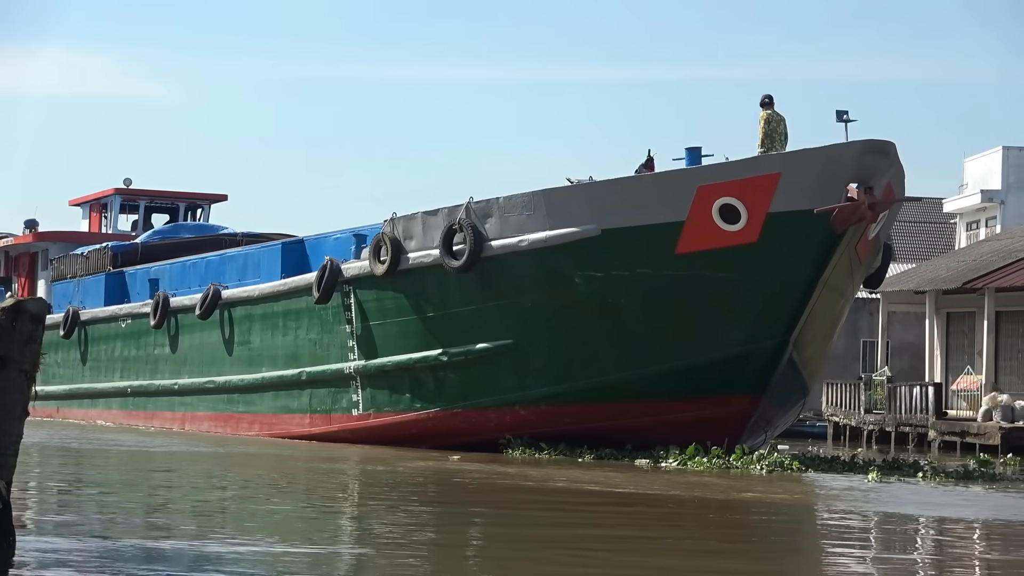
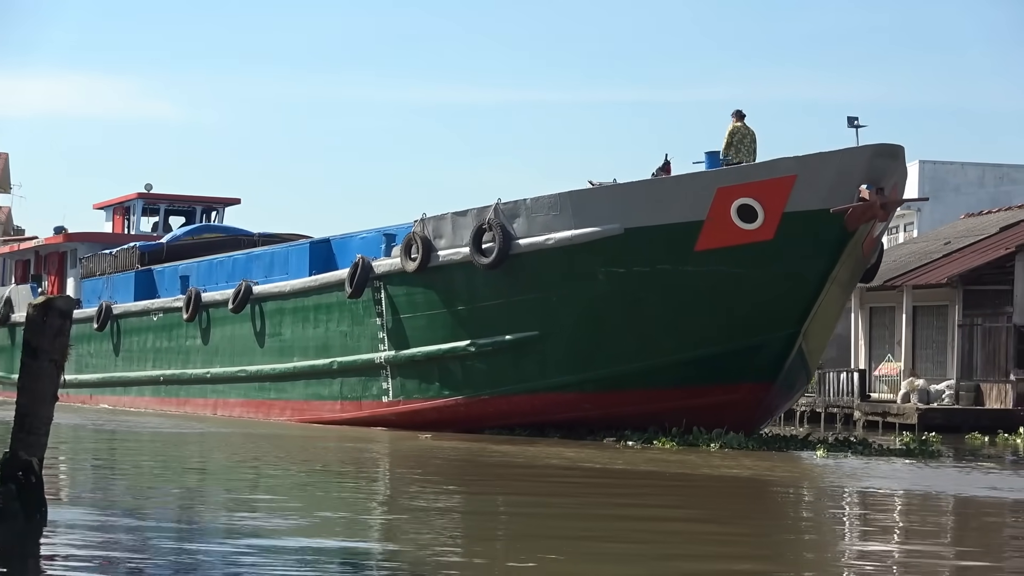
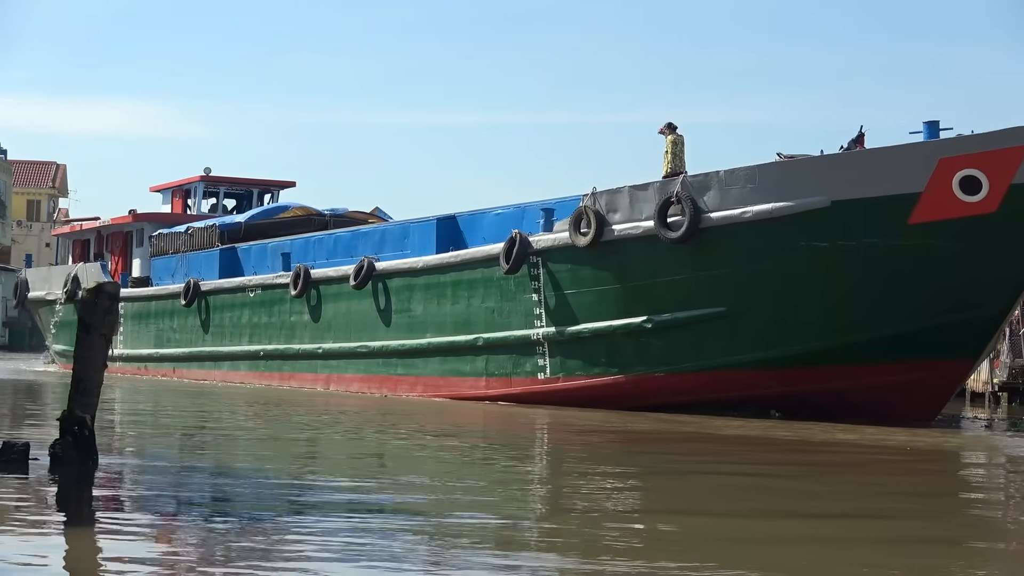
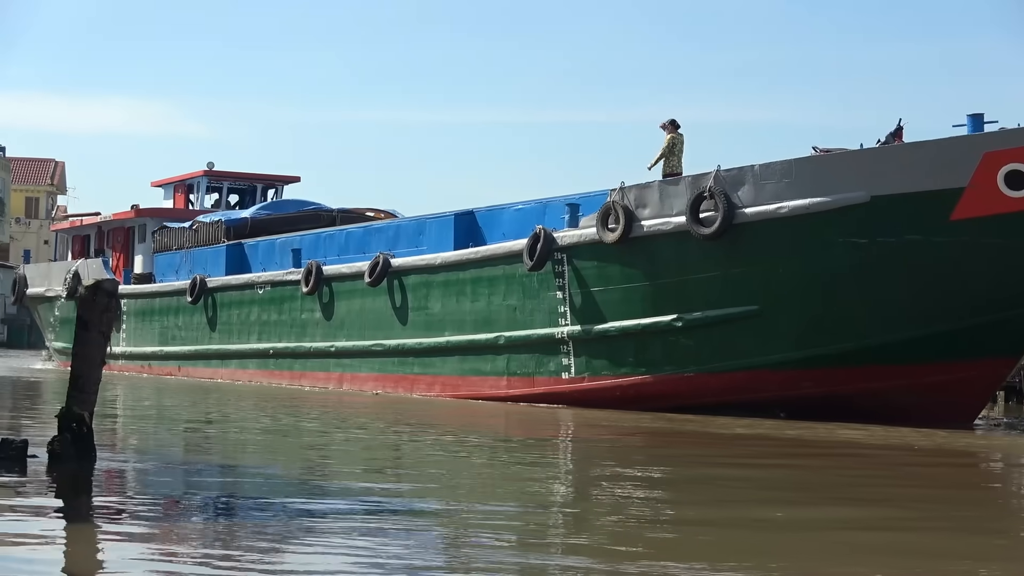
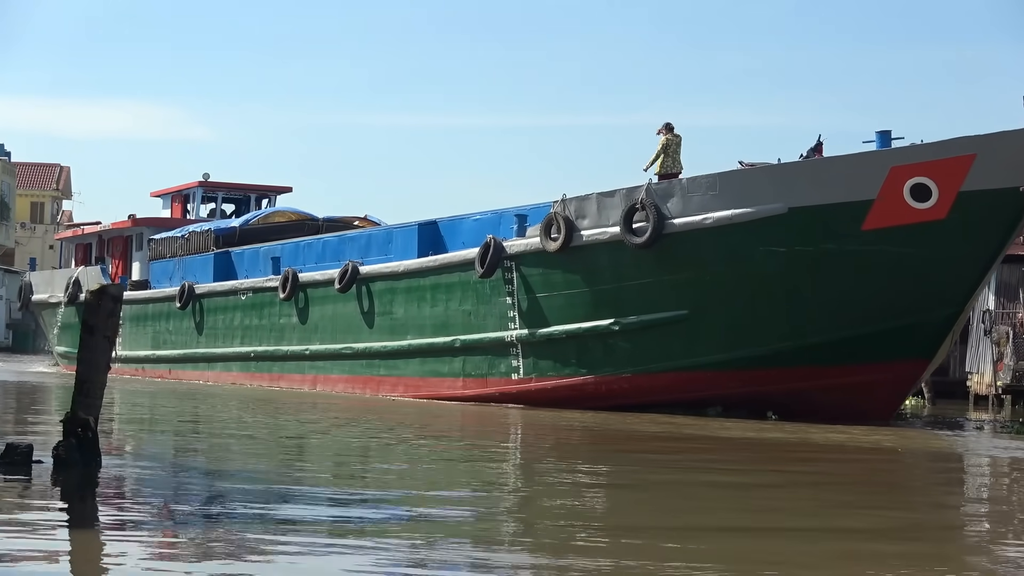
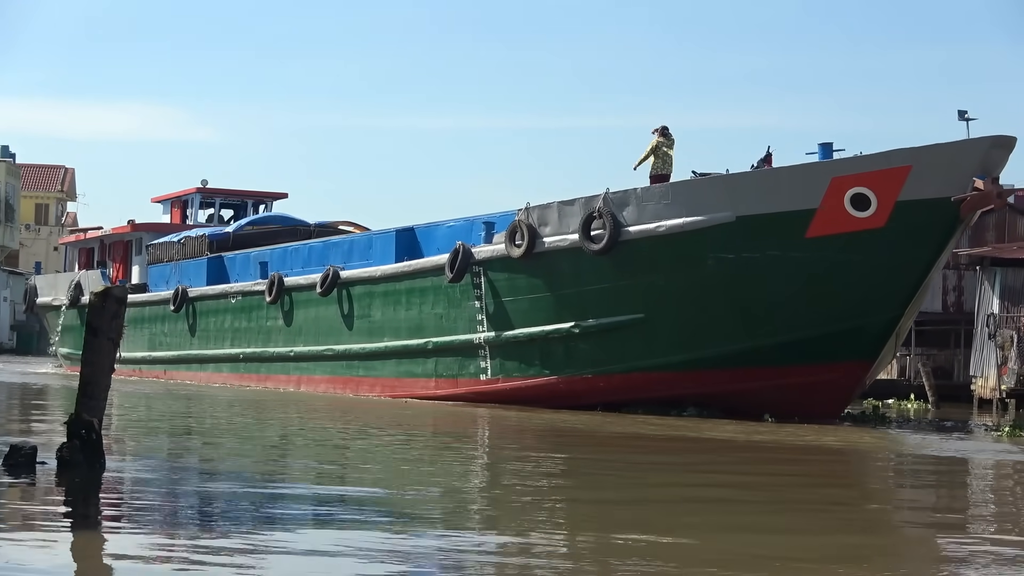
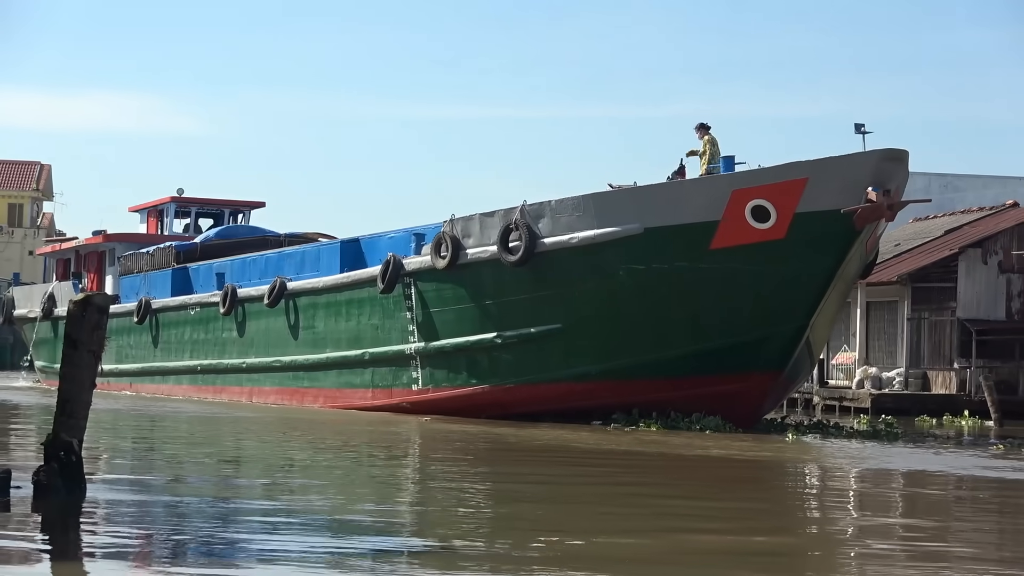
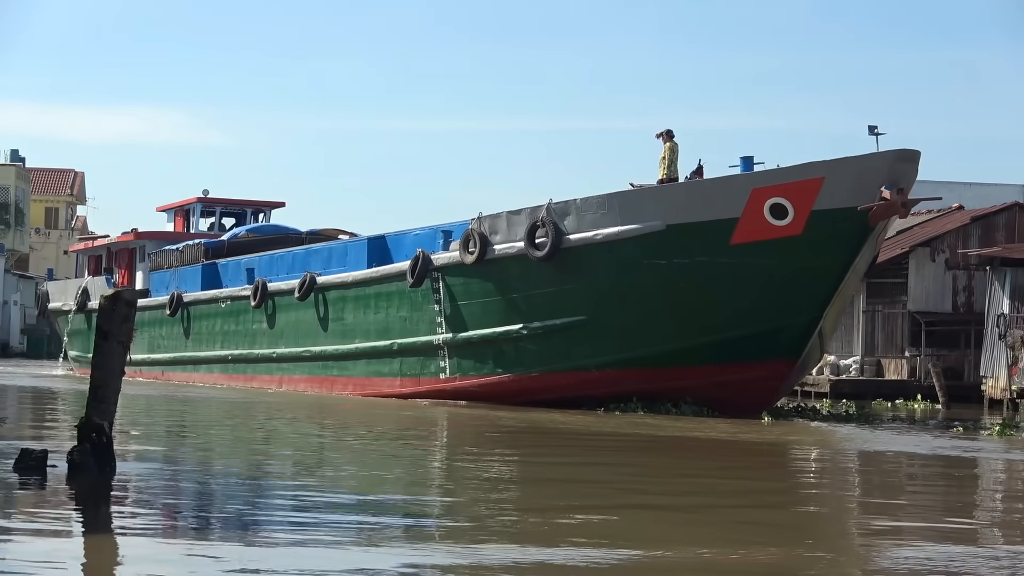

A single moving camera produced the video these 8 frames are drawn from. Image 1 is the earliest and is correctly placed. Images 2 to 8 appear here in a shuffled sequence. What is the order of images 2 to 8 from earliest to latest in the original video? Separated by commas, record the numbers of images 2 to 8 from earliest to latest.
2, 7, 8, 6, 5, 3, 4
